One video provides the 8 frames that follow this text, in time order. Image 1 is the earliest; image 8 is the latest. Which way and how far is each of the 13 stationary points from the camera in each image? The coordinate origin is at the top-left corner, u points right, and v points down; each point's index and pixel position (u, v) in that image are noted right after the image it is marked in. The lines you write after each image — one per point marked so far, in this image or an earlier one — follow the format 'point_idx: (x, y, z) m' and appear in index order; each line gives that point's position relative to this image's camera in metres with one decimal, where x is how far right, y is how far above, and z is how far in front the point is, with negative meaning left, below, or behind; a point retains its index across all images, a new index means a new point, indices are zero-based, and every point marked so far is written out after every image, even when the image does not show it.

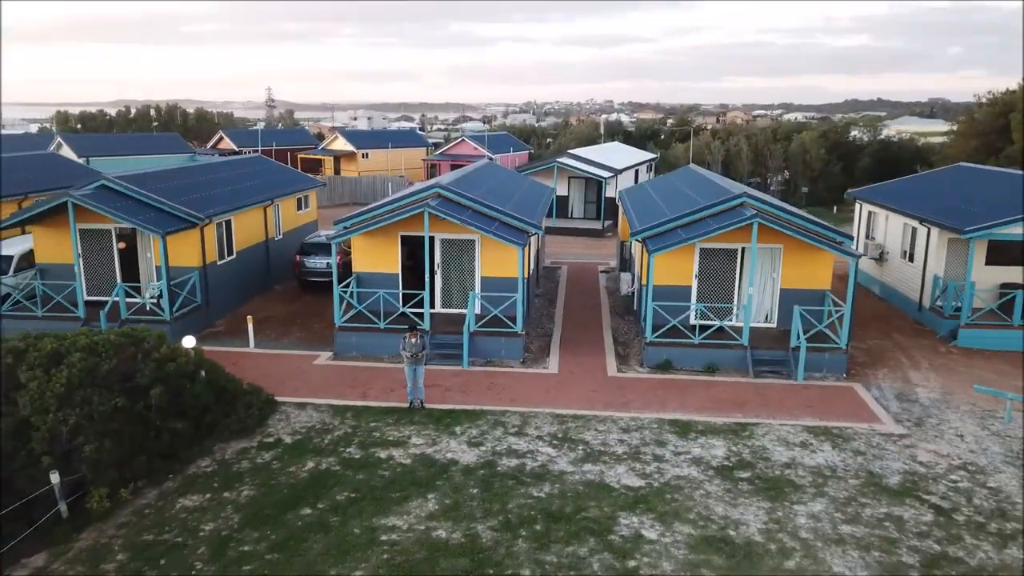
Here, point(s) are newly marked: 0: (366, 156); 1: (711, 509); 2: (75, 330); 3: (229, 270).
0: (-3.4, +3.1, +17.2) m
1: (+1.1, -1.2, +3.8) m
2: (-3.7, -0.2, +6.3) m
3: (-2.8, +0.2, +7.3) m
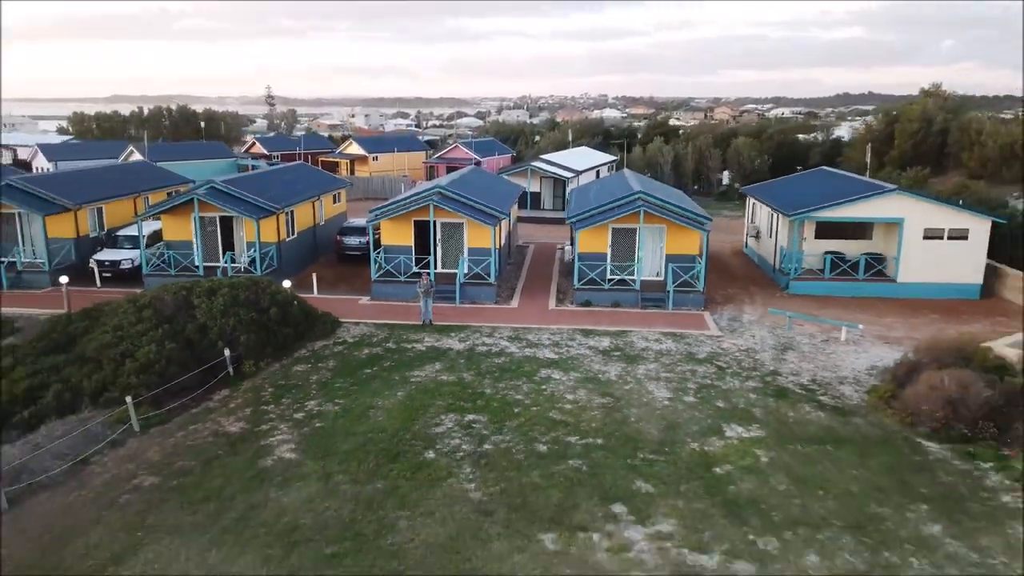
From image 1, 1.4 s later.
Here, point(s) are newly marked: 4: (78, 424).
0: (-3.8, +3.6, +20.2) m
1: (+0.8, -0.8, +6.9) m
2: (-4.0, +0.2, +9.3) m
3: (-3.1, +0.6, +10.4) m
4: (-3.6, -1.1, +5.8) m
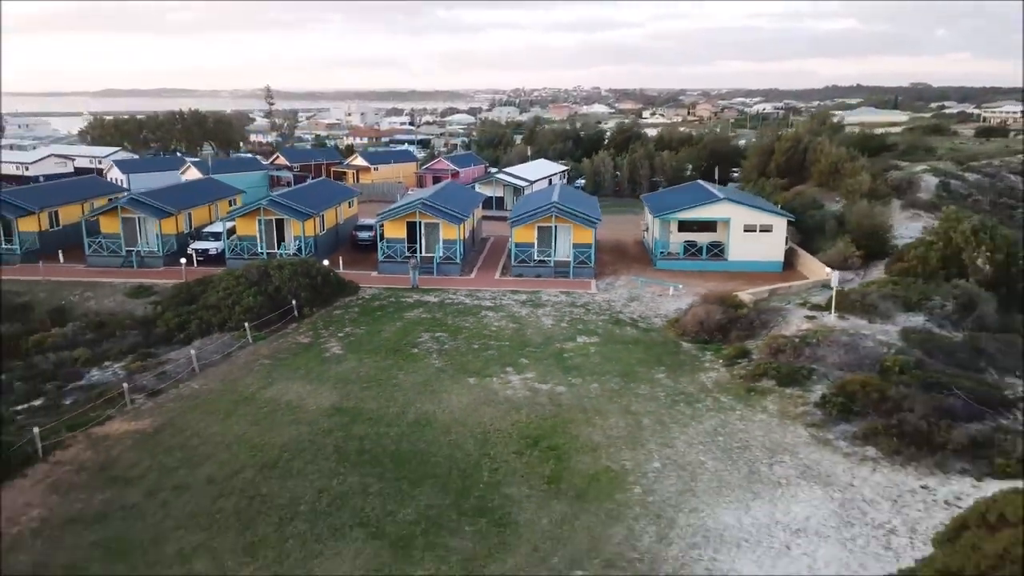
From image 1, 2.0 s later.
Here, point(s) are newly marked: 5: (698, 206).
0: (-4.7, +4.1, +24.8) m
1: (0.0, -0.3, +11.6) m
2: (-4.8, +0.6, +13.9) m
3: (-3.9, +1.1, +15.0) m
4: (-4.4, -0.8, +10.4) m
5: (+3.6, +1.5, +13.7) m
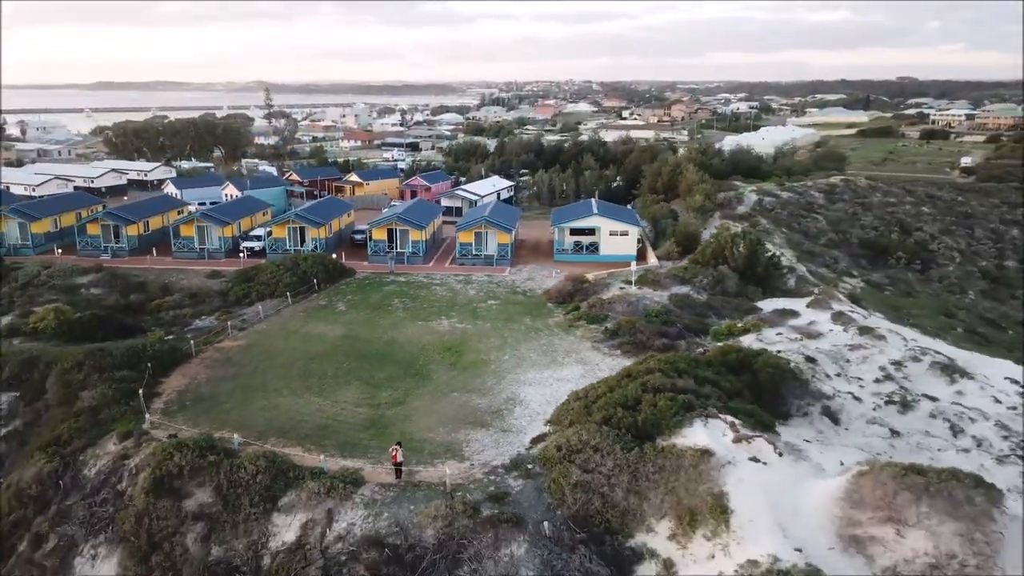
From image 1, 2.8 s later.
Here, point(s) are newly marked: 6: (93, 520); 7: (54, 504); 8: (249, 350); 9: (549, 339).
0: (-6.4, +4.7, +31.7) m
1: (-1.6, +0.1, +18.6) m
2: (-6.4, +1.0, +20.9) m
3: (-5.5, +1.5, +22.0) m
4: (-6.0, -0.3, +17.5) m
5: (+2.0, +2.0, +20.8) m
6: (-5.9, -3.2, +10.3) m
7: (-6.8, -3.1, +10.8) m
8: (-5.4, -1.3, +14.7) m
9: (+0.9, -1.1, +14.9) m
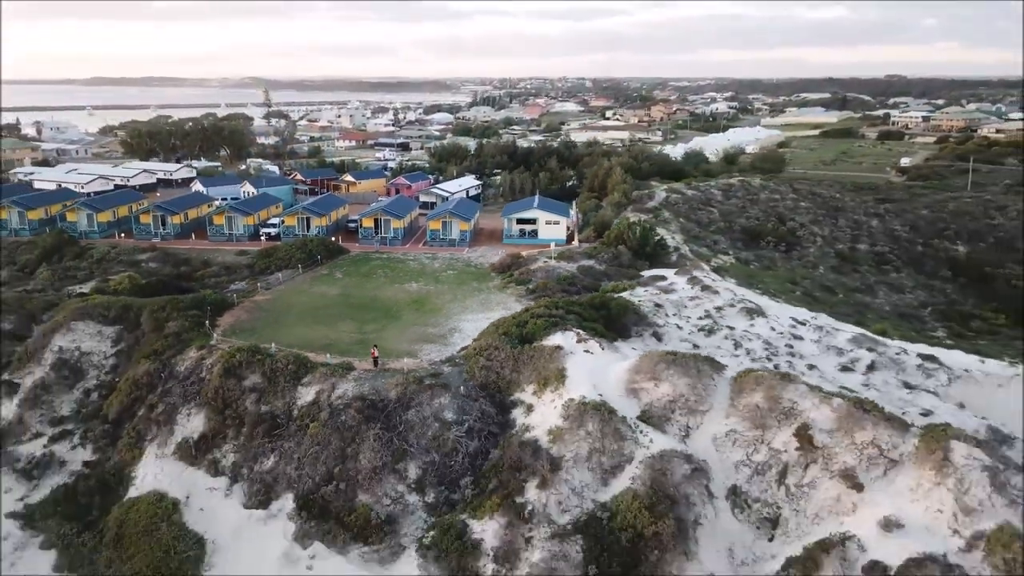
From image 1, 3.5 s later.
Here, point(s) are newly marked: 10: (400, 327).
0: (-8.0, +5.7, +37.9) m
1: (-3.1, +1.0, +24.8) m
2: (-8.0, +2.0, +27.1) m
3: (-7.2, +2.4, +28.2) m
4: (-7.6, +0.5, +23.7) m
5: (+0.4, +2.9, +27.0) m
6: (-7.4, -2.4, +16.5) m
7: (-8.4, -2.3, +17.0) m
8: (-6.9, -0.4, +20.9) m
9: (-0.7, -0.2, +21.2) m
10: (-2.9, -1.0, +18.9) m
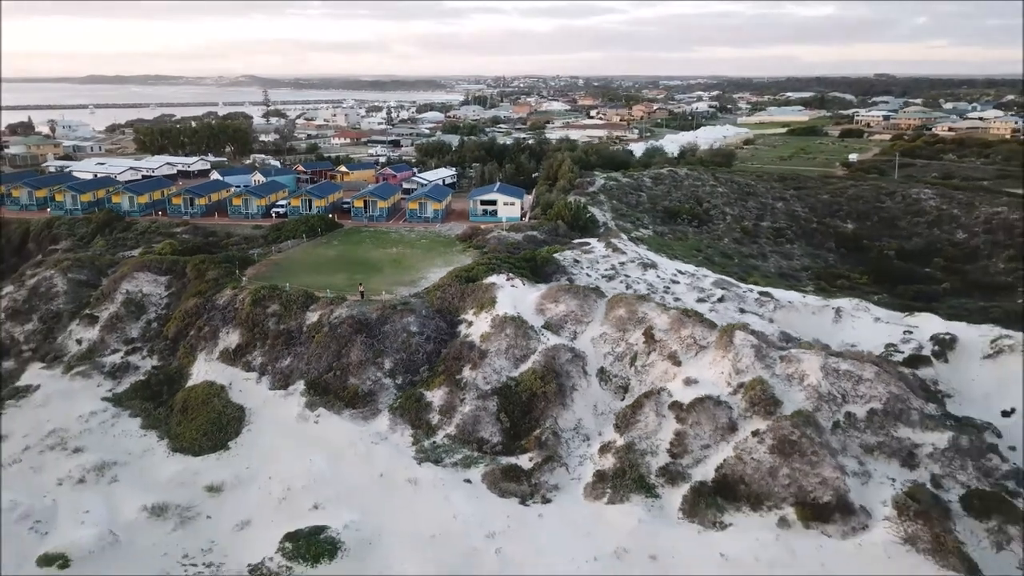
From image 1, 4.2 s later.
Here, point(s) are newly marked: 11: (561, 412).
0: (-9.8, +7.2, +44.2) m
1: (-4.8, +2.5, +31.1) m
2: (-9.7, +3.4, +33.4) m
3: (-8.9, +3.9, +34.5) m
4: (-9.2, +2.0, +29.9) m
5: (-1.3, +4.4, +33.3) m
6: (-9.1, -0.9, +22.8) m
7: (-10.0, -0.8, +23.2) m
8: (-8.6, +1.1, +27.2) m
9: (-2.3, +1.3, +27.5) m
10: (-4.6, +0.4, +25.2) m
11: (+1.3, -3.2, +18.2) m
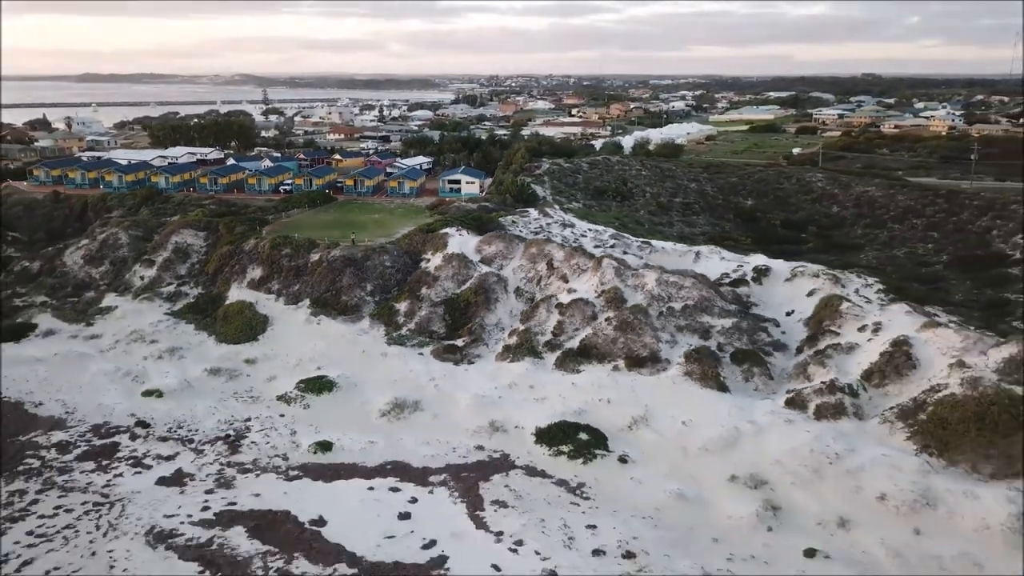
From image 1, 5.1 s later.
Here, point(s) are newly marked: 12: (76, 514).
0: (-12.2, +9.4, +52.5) m
1: (-7.1, +4.7, +39.5) m
2: (-12.1, +5.7, +41.8) m
3: (-11.2, +6.2, +42.9) m
4: (-11.5, +4.2, +38.3) m
5: (-3.6, +6.6, +41.7) m
6: (-11.3, +1.3, +31.2) m
7: (-12.3, +1.4, +31.6) m
8: (-10.9, +3.3, +35.5) m
9: (-4.6, +3.5, +35.9) m
10: (-6.8, +2.7, +33.6) m
11: (-1.0, -1.0, +26.7) m
12: (-10.4, -5.4, +17.0) m
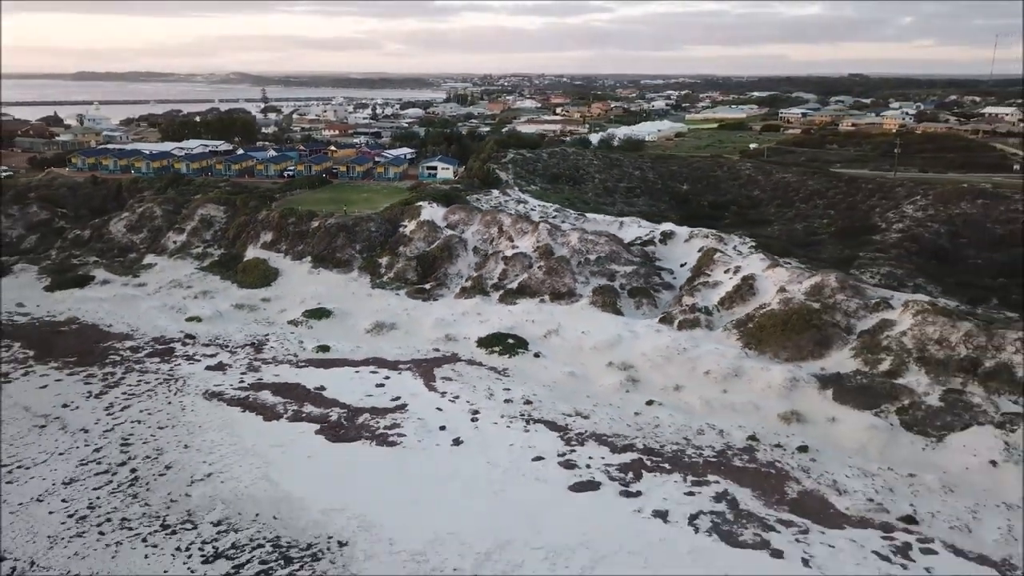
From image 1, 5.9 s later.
0: (-14.5, +11.5, +60.1) m
1: (-9.3, +6.8, +47.2) m
2: (-14.3, +7.8, +49.4) m
3: (-13.4, +8.2, +50.4) m
4: (-13.7, +6.3, +45.9) m
5: (-5.8, +8.7, +49.4) m
6: (-13.4, +3.4, +38.7) m
7: (-14.4, +3.5, +39.2) m
8: (-13.0, +5.4, +43.1) m
9: (-6.8, +5.6, +43.6) m
10: (-9.0, +4.7, +41.2) m
11: (-3.0, +1.1, +34.4) m
12: (-12.4, -3.3, +24.6) m
